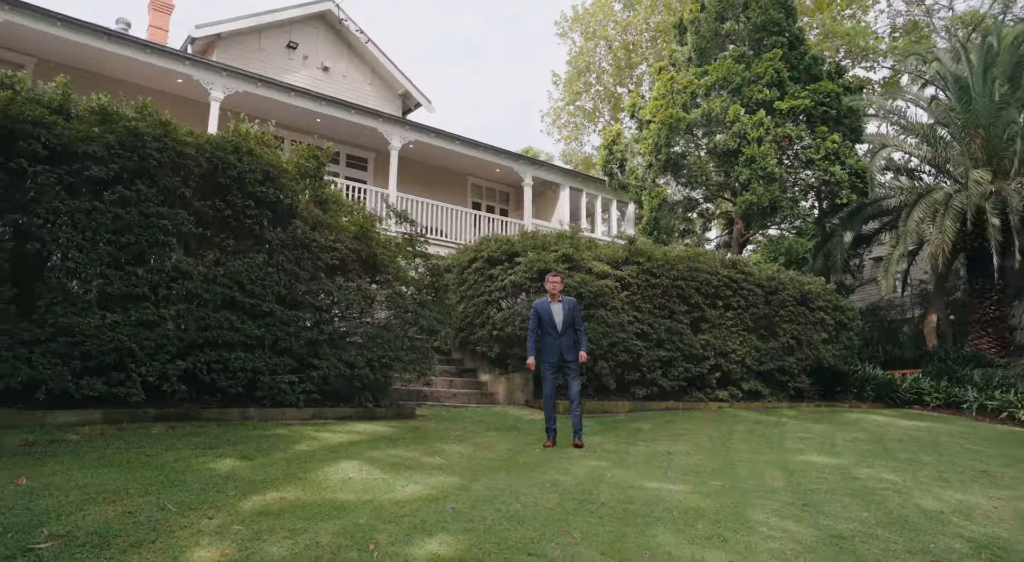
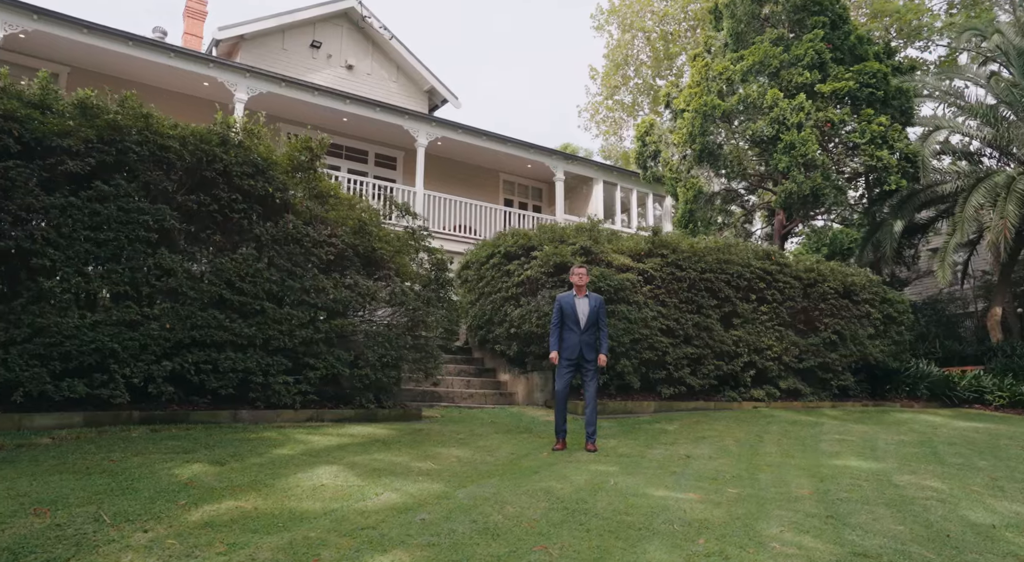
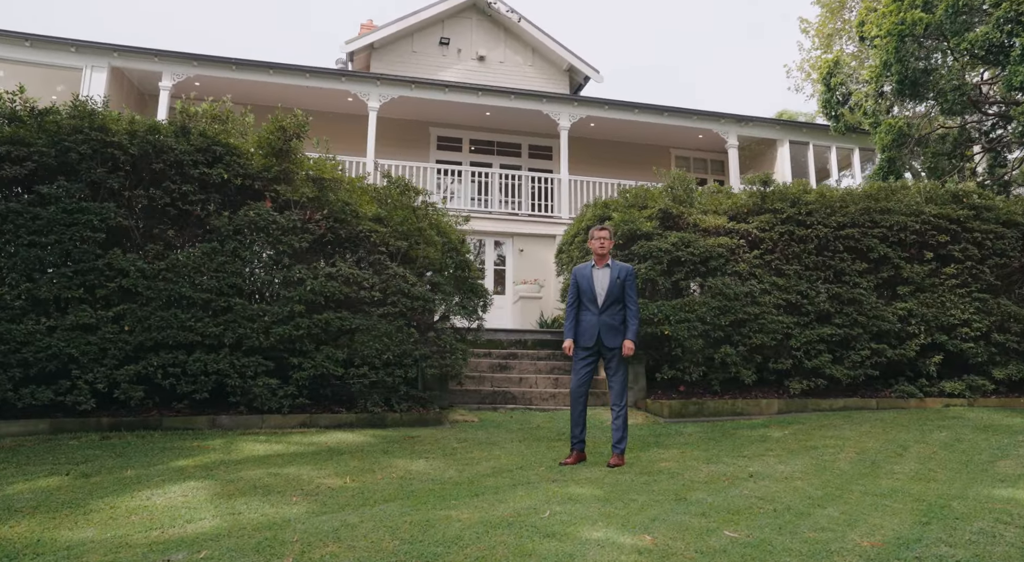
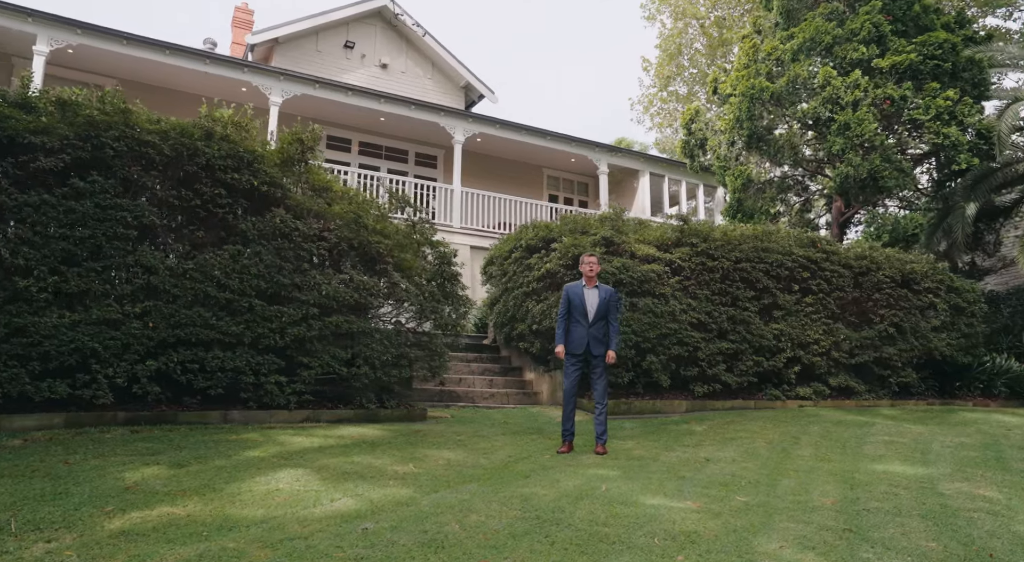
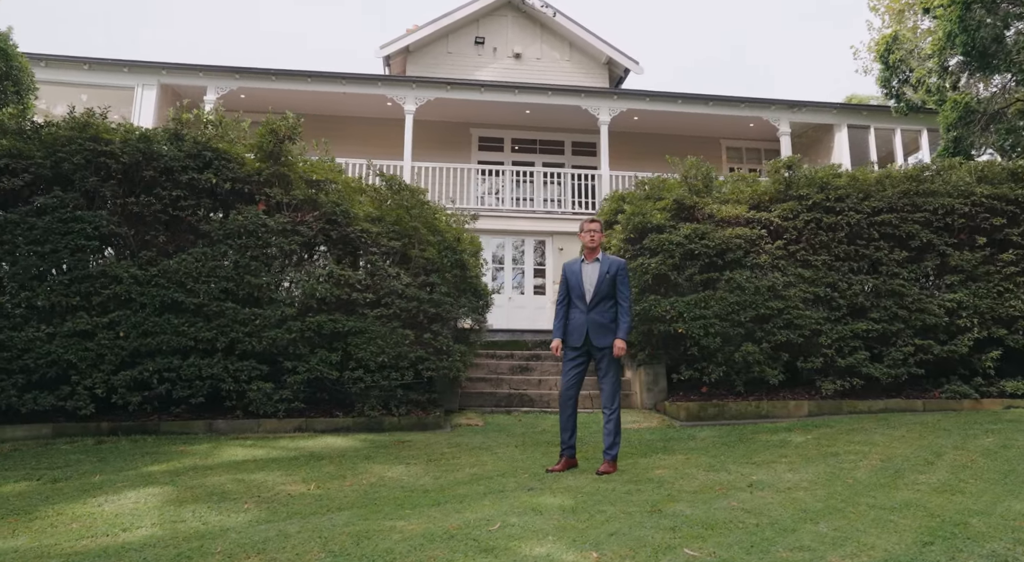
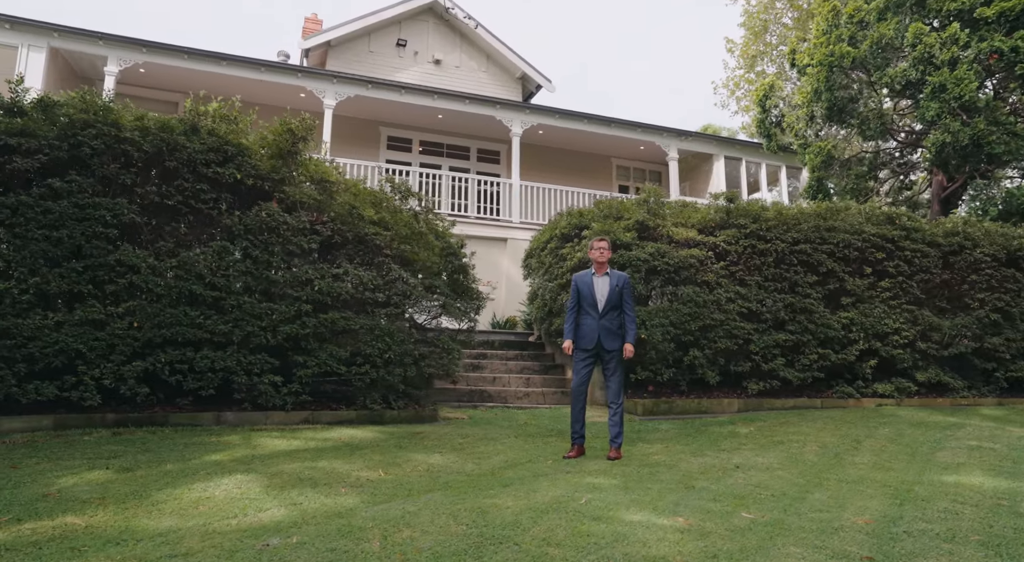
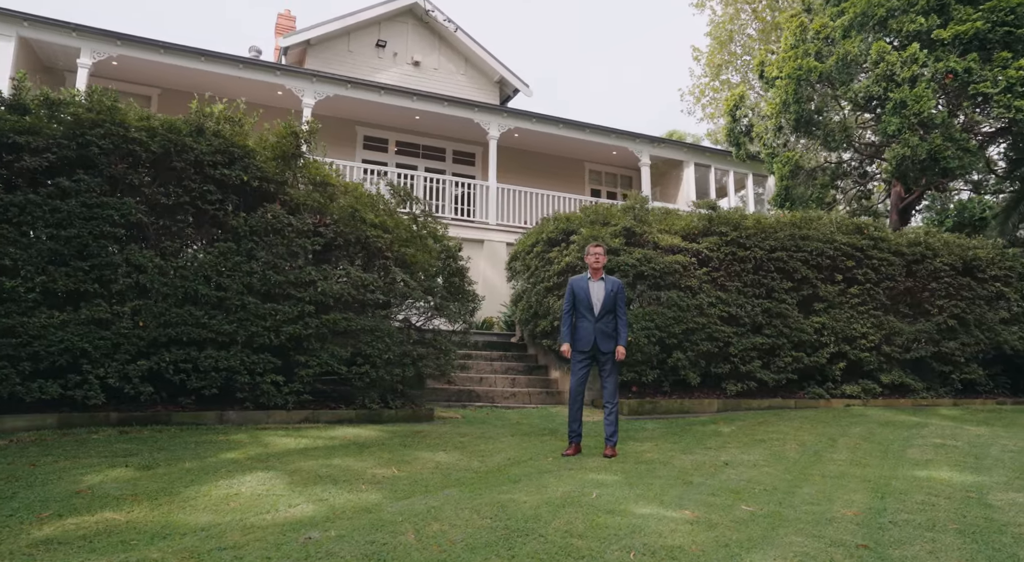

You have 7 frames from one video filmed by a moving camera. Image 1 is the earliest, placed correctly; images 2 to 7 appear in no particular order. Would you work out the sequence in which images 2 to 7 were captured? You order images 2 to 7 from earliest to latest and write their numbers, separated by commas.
2, 4, 7, 6, 3, 5
